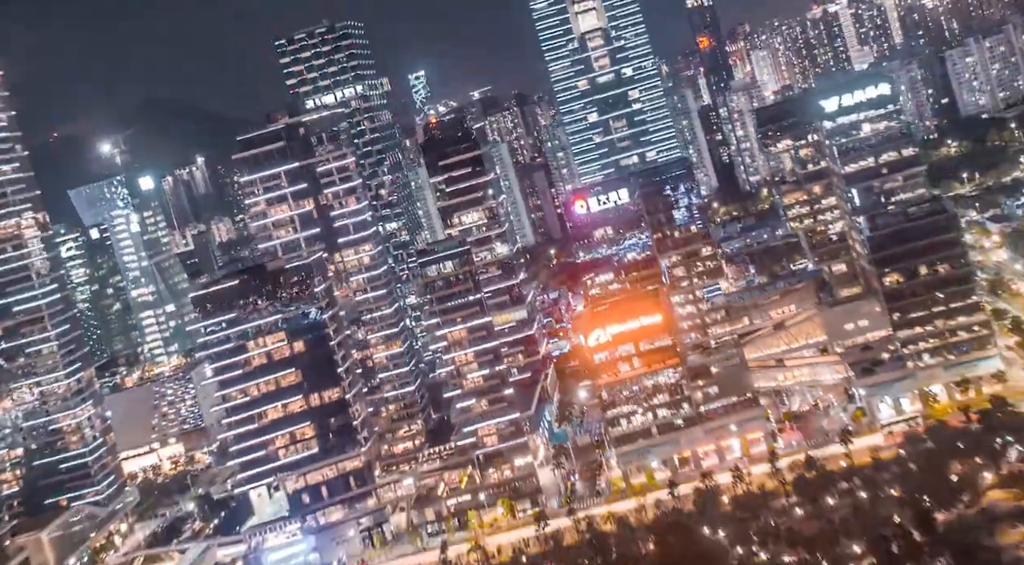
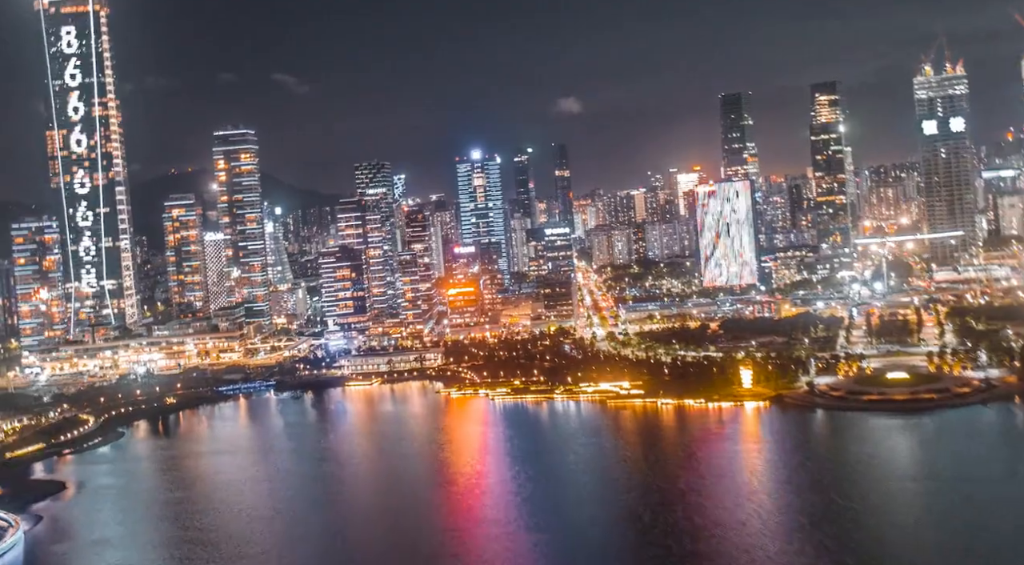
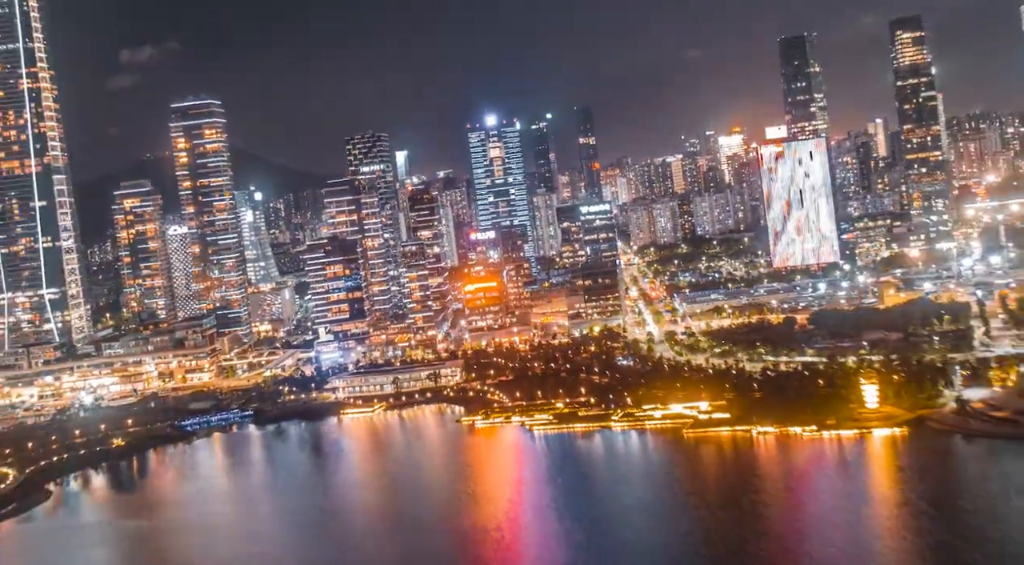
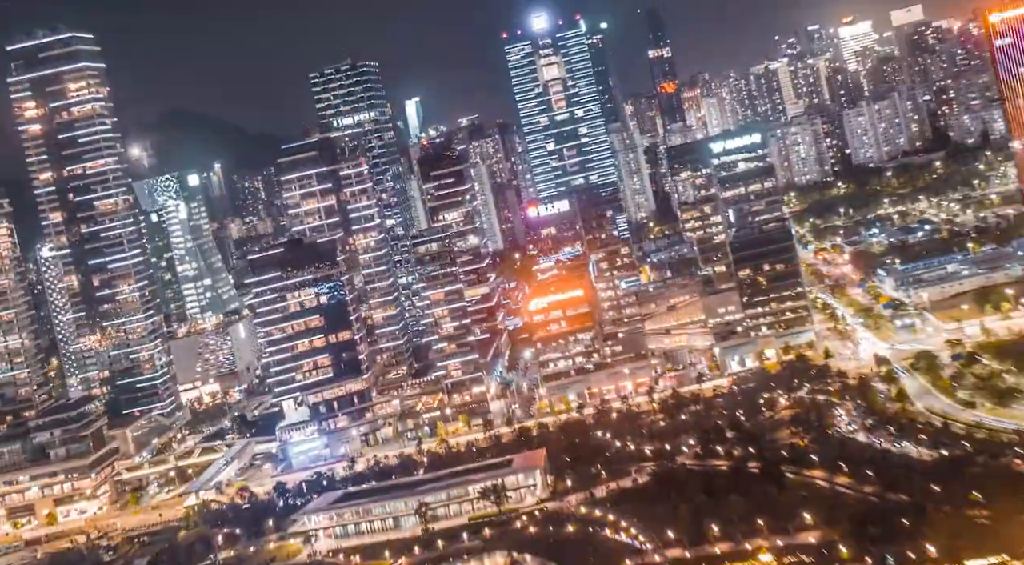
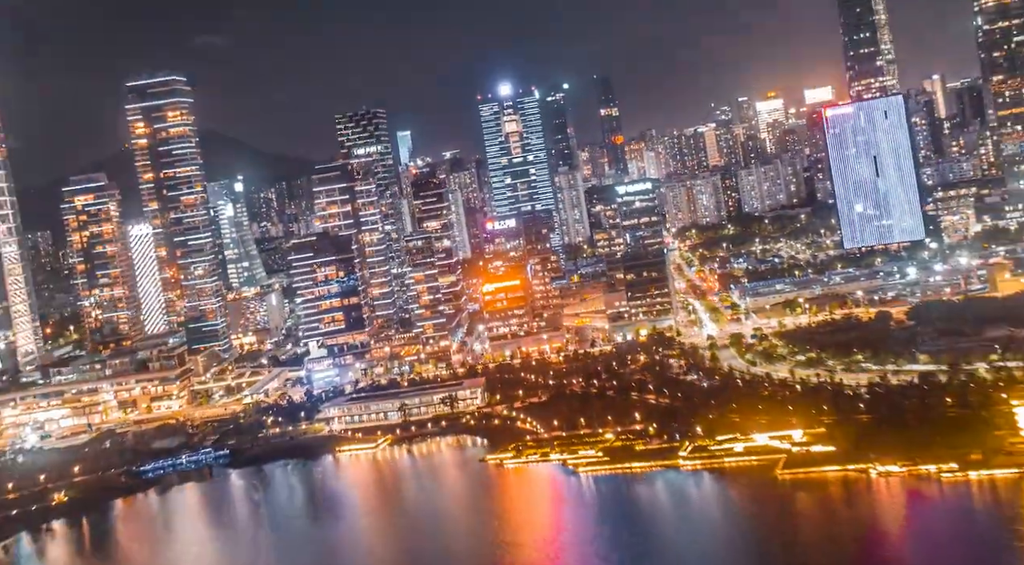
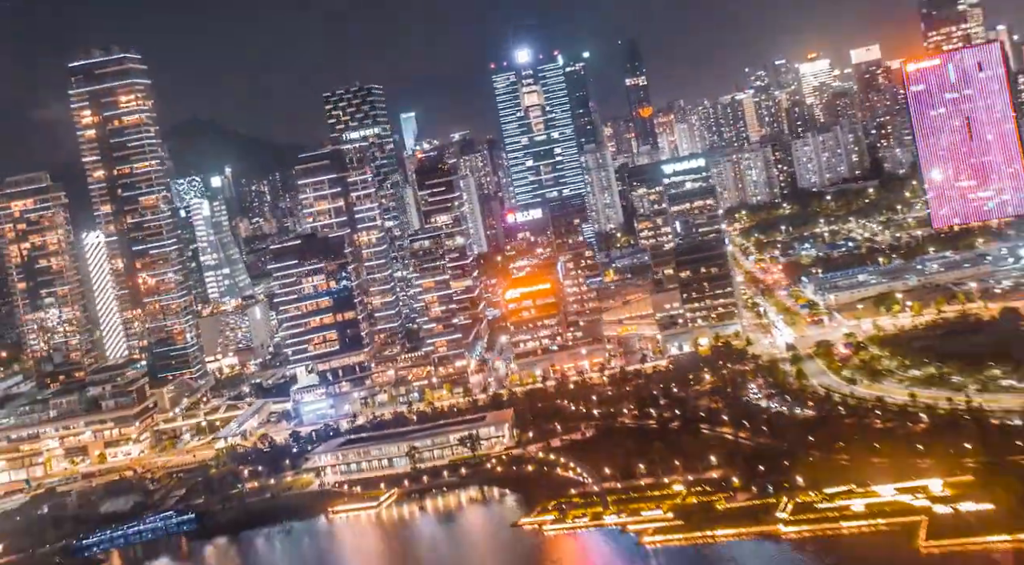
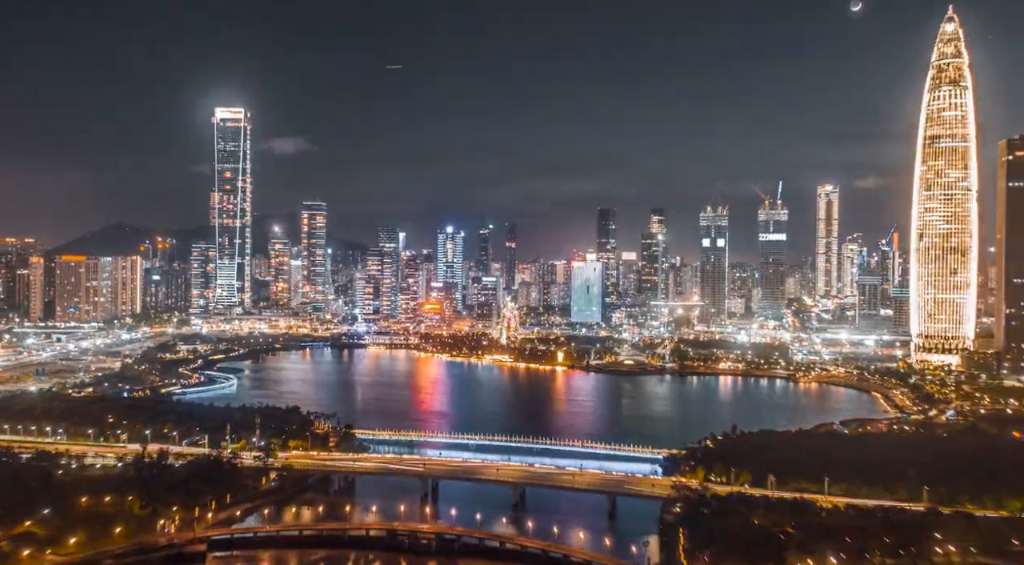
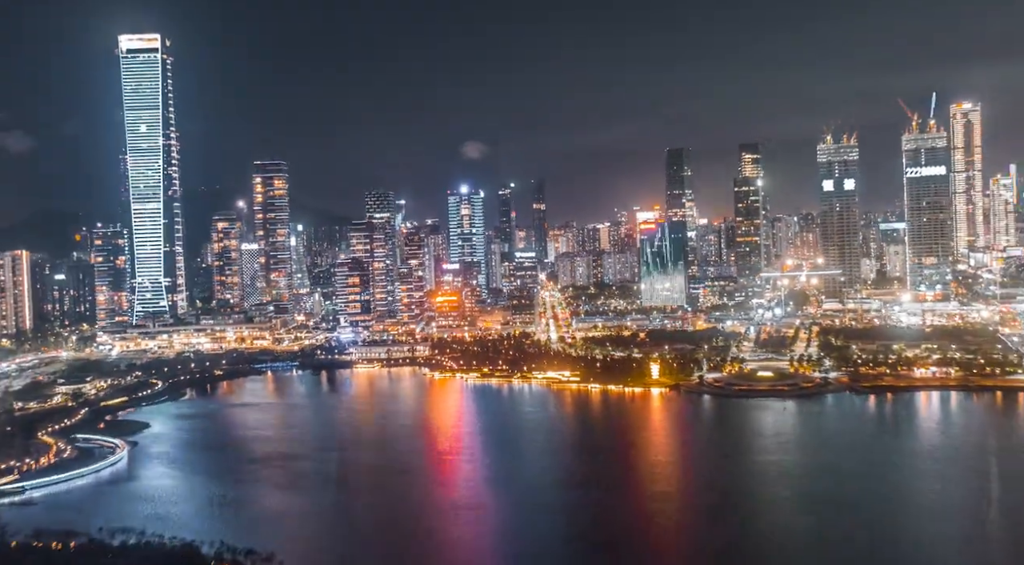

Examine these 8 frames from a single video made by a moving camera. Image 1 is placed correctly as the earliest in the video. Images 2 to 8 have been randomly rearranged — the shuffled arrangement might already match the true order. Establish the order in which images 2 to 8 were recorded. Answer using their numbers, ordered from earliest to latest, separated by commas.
4, 6, 5, 3, 2, 8, 7
